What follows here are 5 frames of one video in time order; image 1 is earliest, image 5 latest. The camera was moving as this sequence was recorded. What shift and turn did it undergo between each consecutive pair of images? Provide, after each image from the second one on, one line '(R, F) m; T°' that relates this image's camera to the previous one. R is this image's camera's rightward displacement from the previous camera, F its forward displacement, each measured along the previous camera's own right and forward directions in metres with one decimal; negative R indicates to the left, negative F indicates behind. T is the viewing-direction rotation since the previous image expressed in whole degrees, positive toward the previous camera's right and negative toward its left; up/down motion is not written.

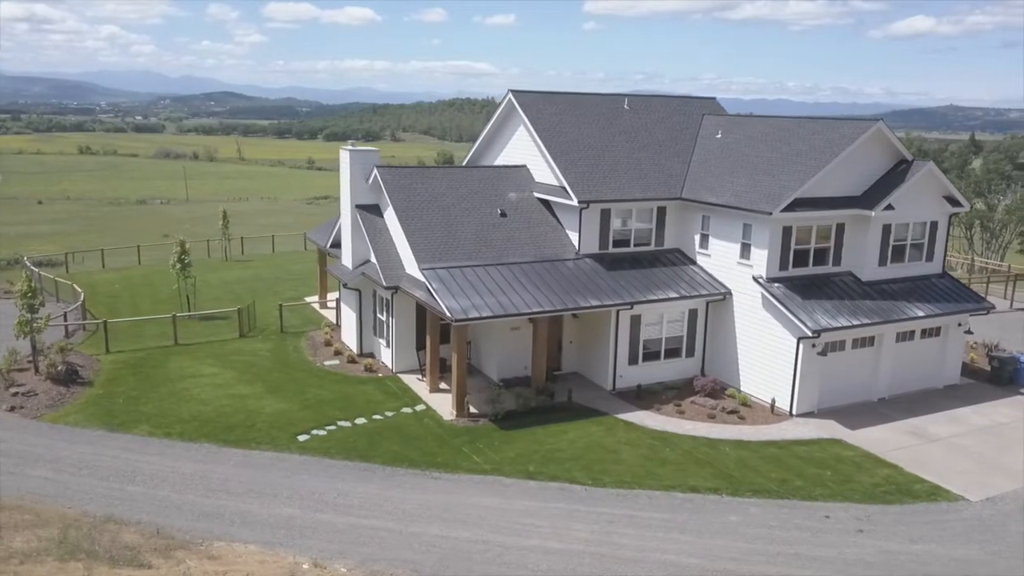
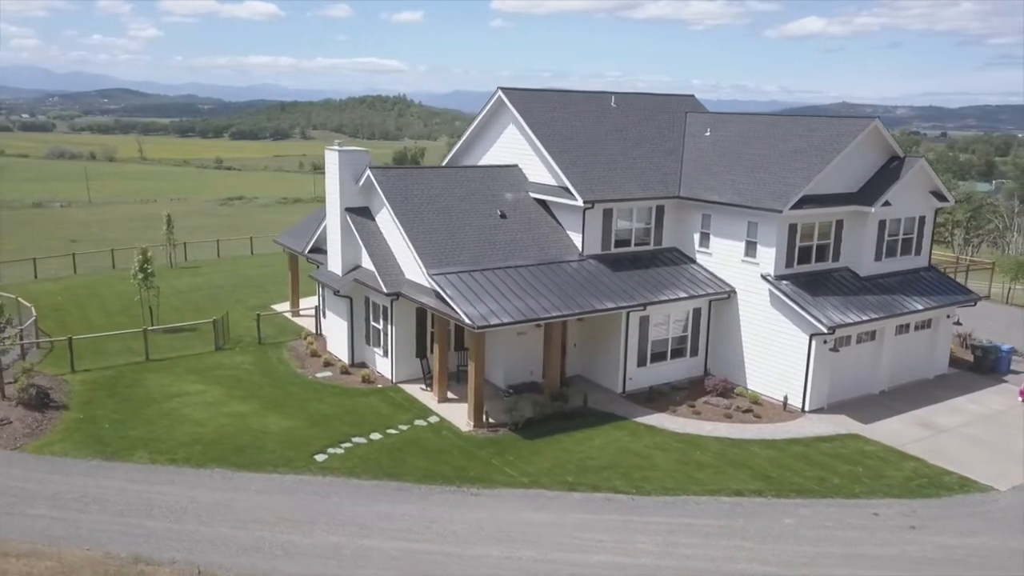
(-2.6, +0.8) m; +6°
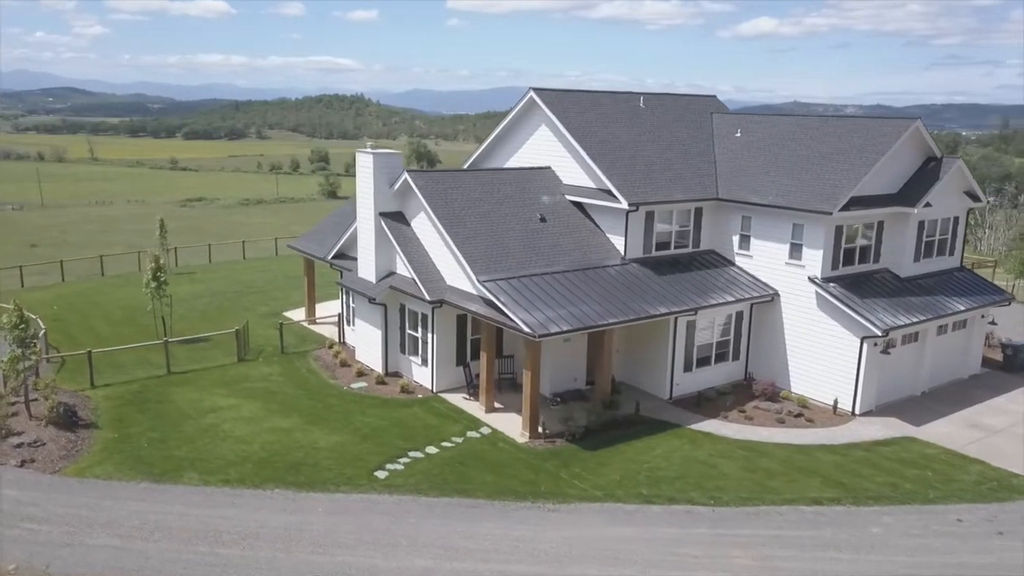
(-2.4, +0.6) m; +3°
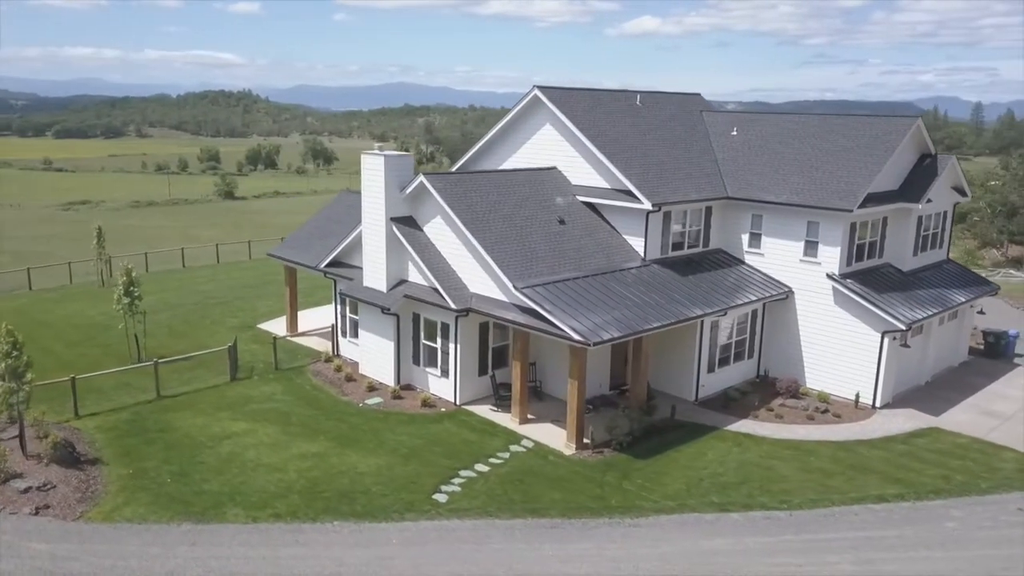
(-3.4, +1.0) m; +7°
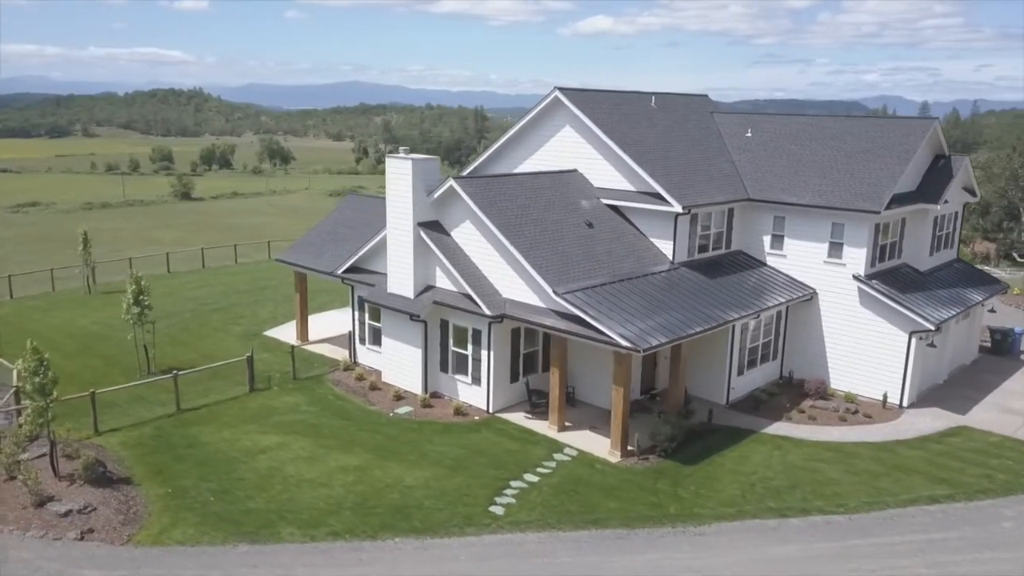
(-2.0, +0.4) m; +3°
